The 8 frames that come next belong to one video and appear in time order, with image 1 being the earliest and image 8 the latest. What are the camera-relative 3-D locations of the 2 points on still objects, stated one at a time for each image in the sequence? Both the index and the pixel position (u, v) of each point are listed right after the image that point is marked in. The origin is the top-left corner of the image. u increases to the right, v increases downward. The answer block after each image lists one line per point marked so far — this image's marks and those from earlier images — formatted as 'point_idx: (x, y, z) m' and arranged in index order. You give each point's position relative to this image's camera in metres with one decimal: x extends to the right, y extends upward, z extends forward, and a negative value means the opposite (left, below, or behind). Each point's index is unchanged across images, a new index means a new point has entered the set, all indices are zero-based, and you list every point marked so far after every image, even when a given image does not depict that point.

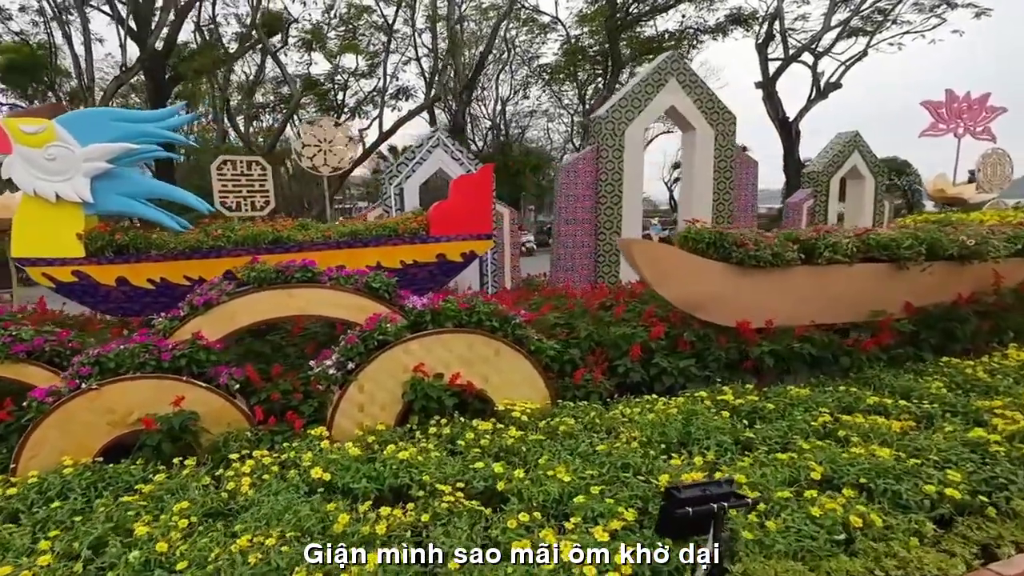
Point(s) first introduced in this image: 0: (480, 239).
0: (-0.3, +0.5, +5.8) m
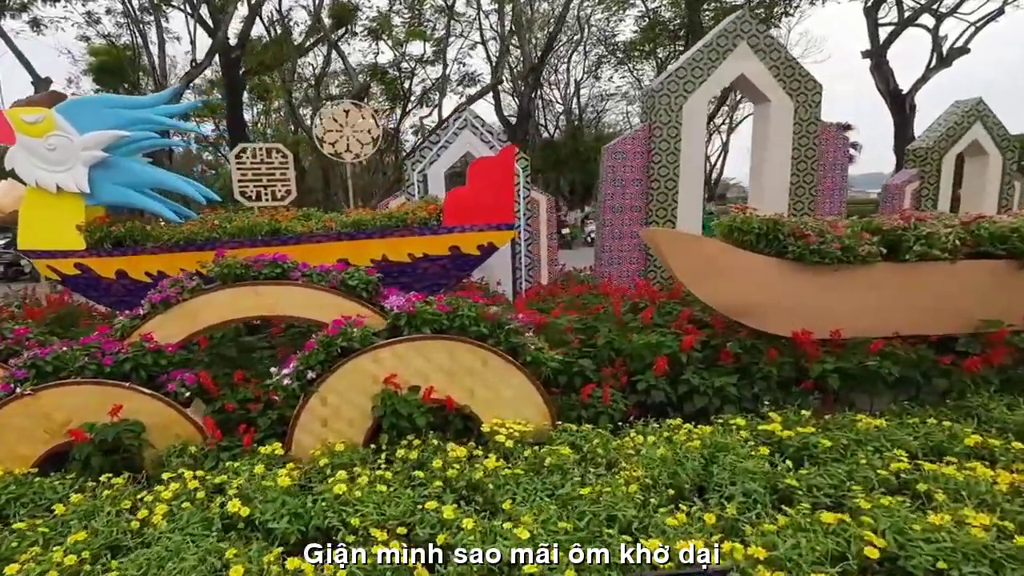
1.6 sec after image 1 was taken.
0: (-0.1, +0.5, +5.2) m
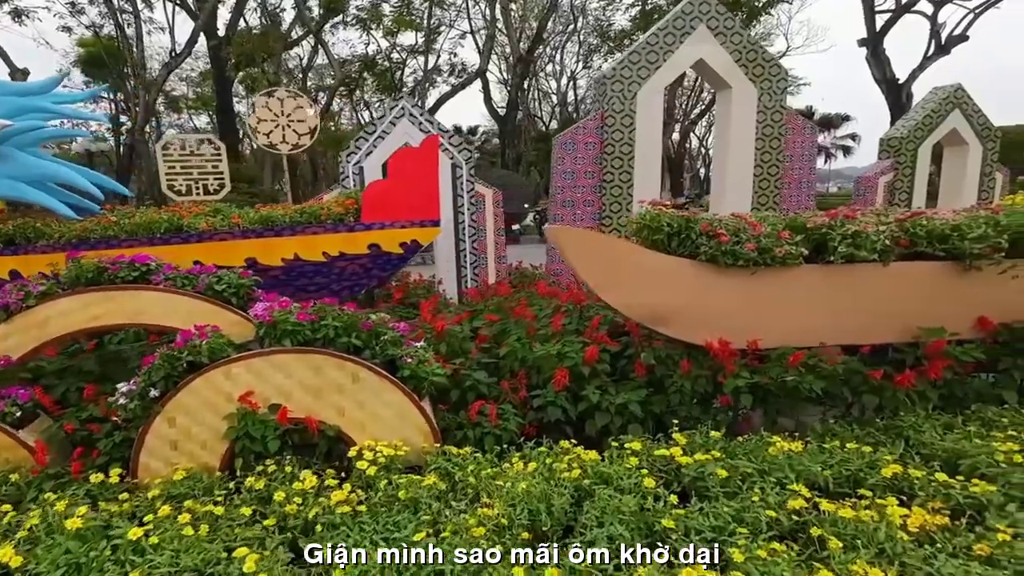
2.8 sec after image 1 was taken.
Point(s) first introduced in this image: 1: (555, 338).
0: (-0.7, +0.5, +4.9) m
1: (+0.3, -0.3, +3.4) m
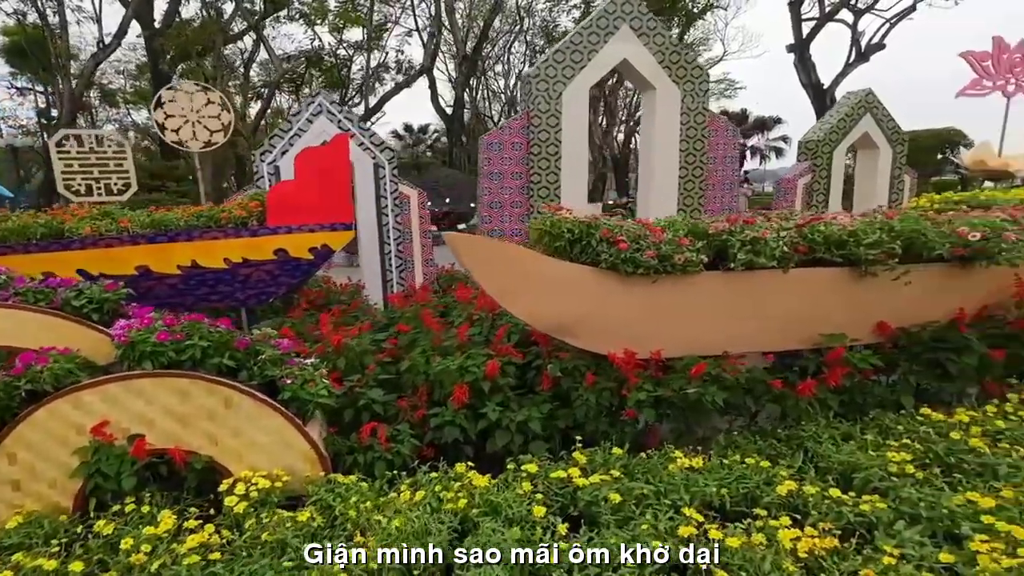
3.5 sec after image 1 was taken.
0: (-1.4, +0.5, +4.6) m
1: (-0.3, -0.4, +3.3) m
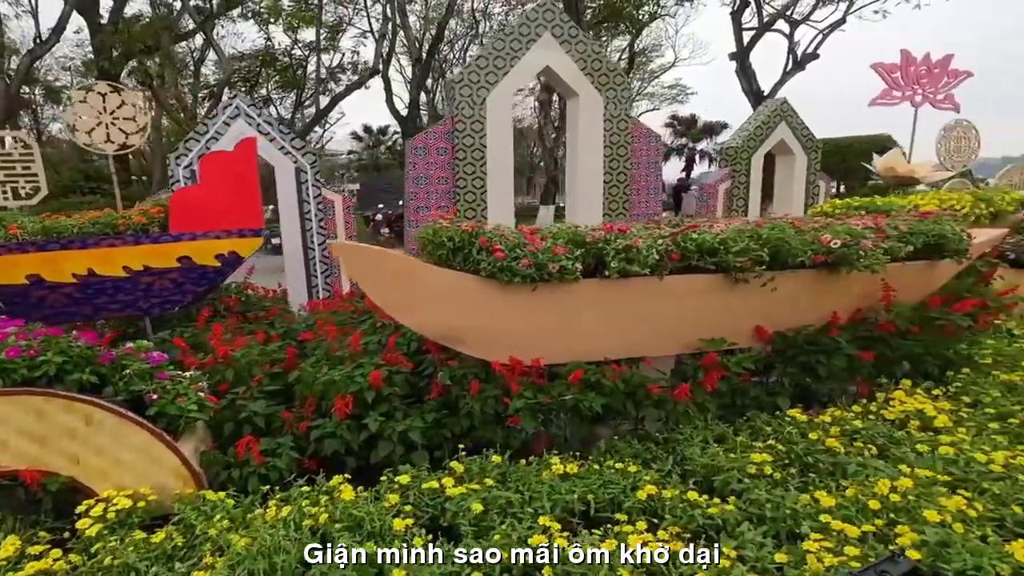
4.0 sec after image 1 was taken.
0: (-2.1, +0.4, +4.5) m
1: (-0.9, -0.4, +3.2) m
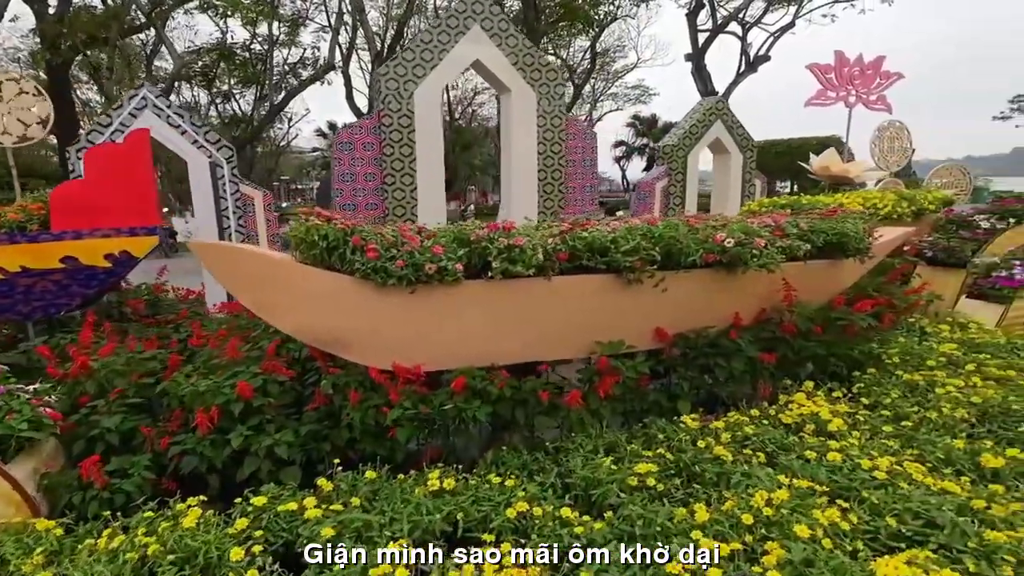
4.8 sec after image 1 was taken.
0: (-2.8, +0.4, +4.2) m
1: (-1.5, -0.4, +3.0) m
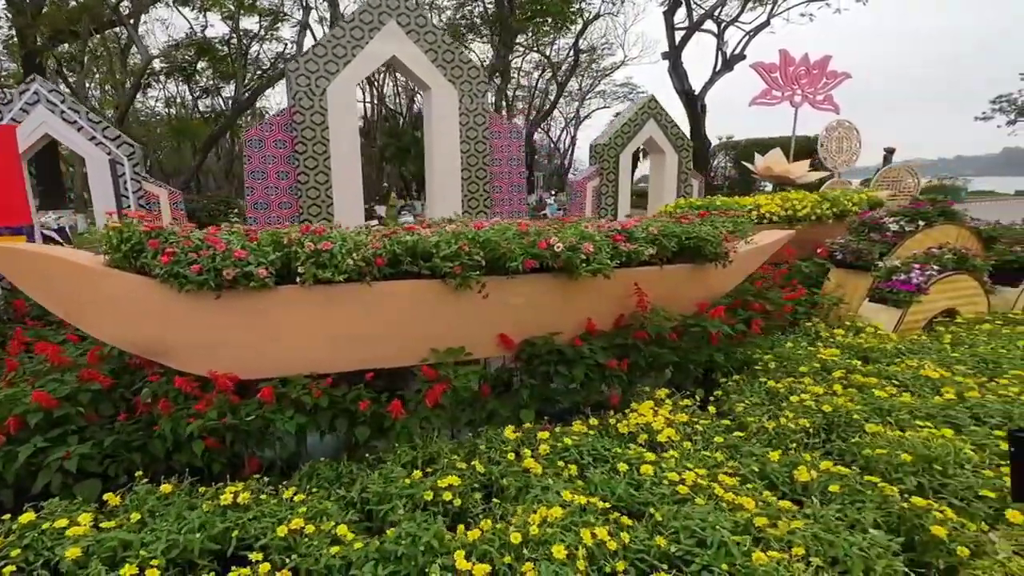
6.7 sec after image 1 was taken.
0: (-3.7, +0.4, +4.0) m
1: (-2.4, -0.4, +2.9) m
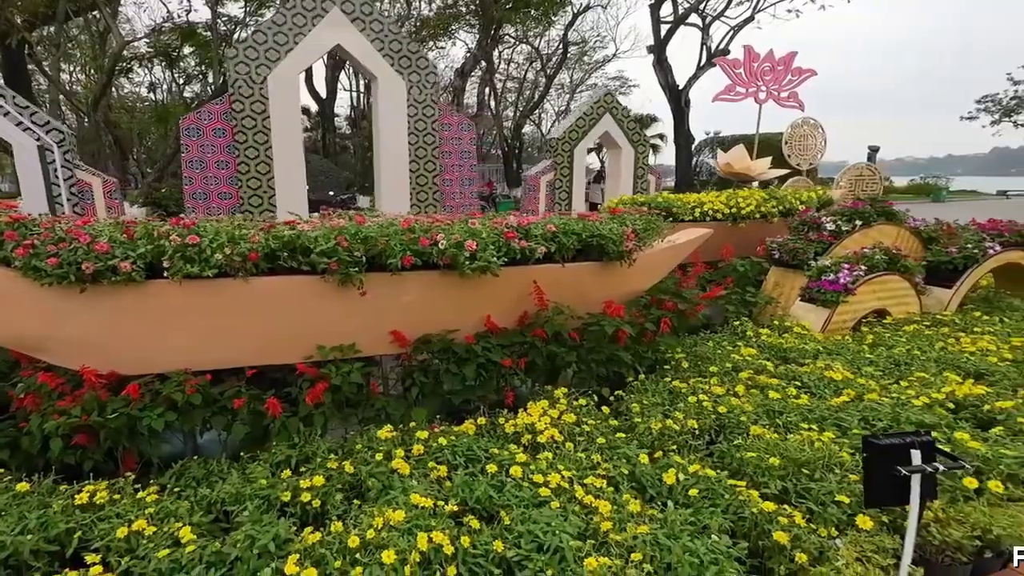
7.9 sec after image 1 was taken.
0: (-4.2, +0.4, +3.9) m
1: (-2.9, -0.4, +2.8) m
